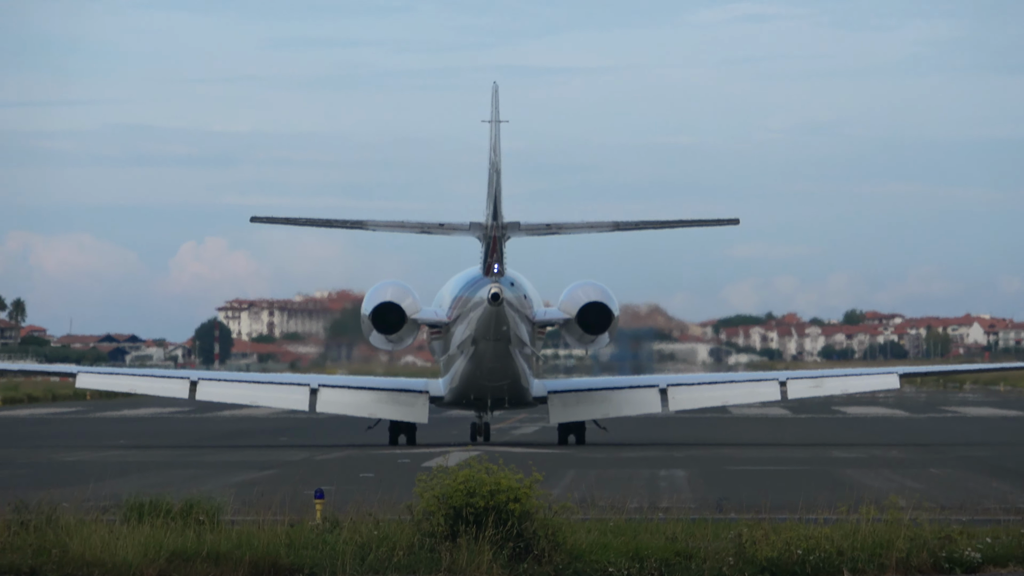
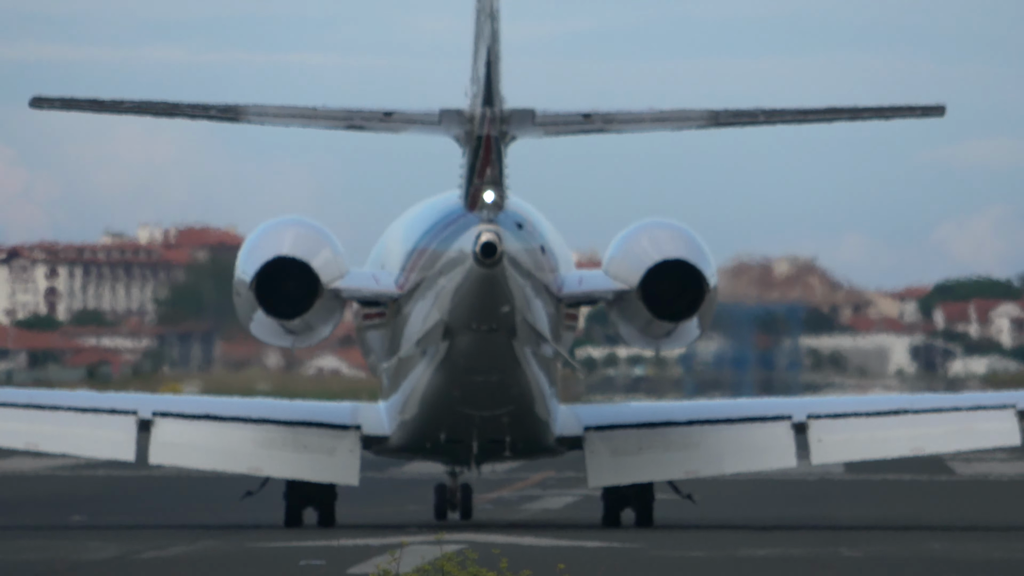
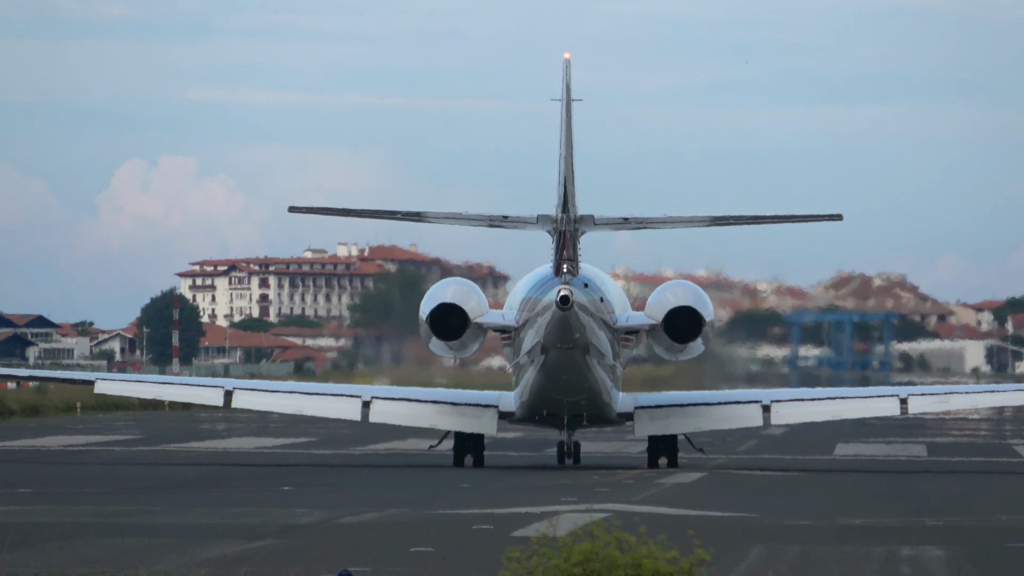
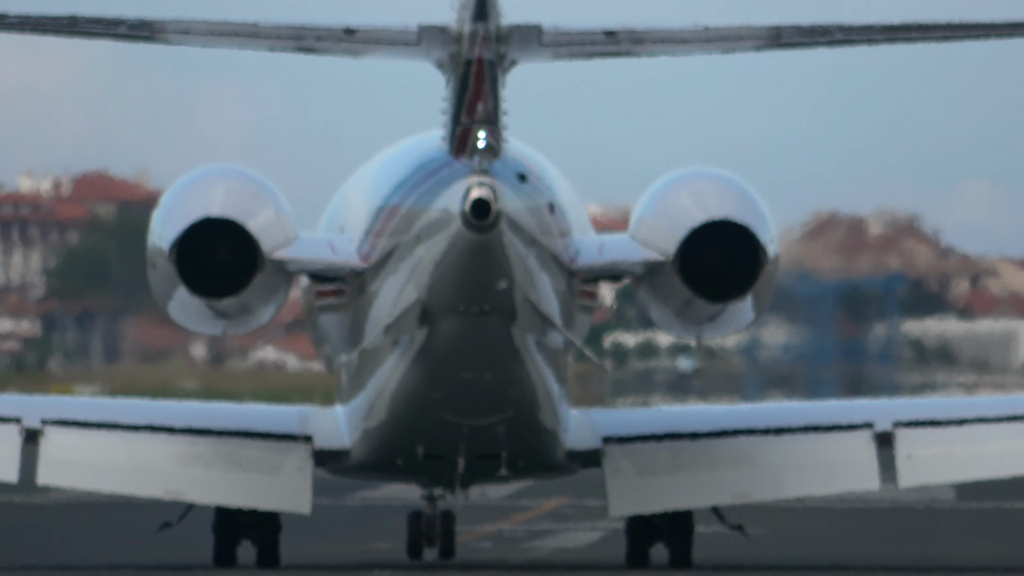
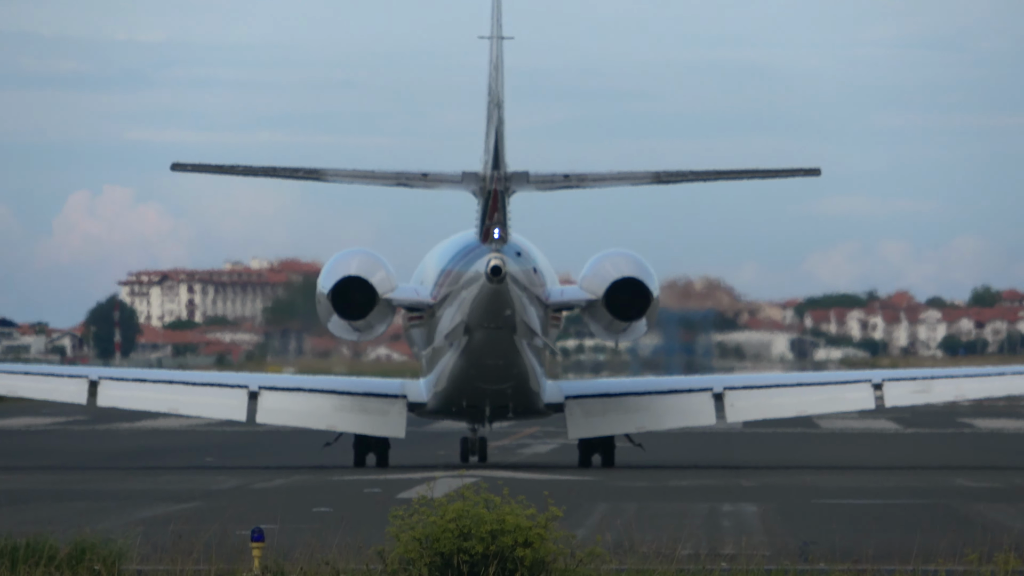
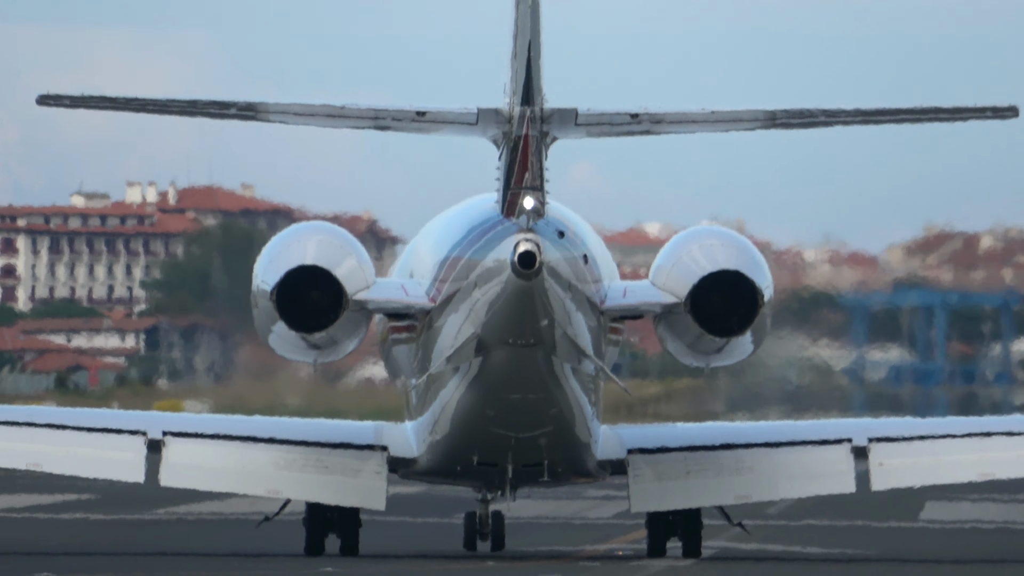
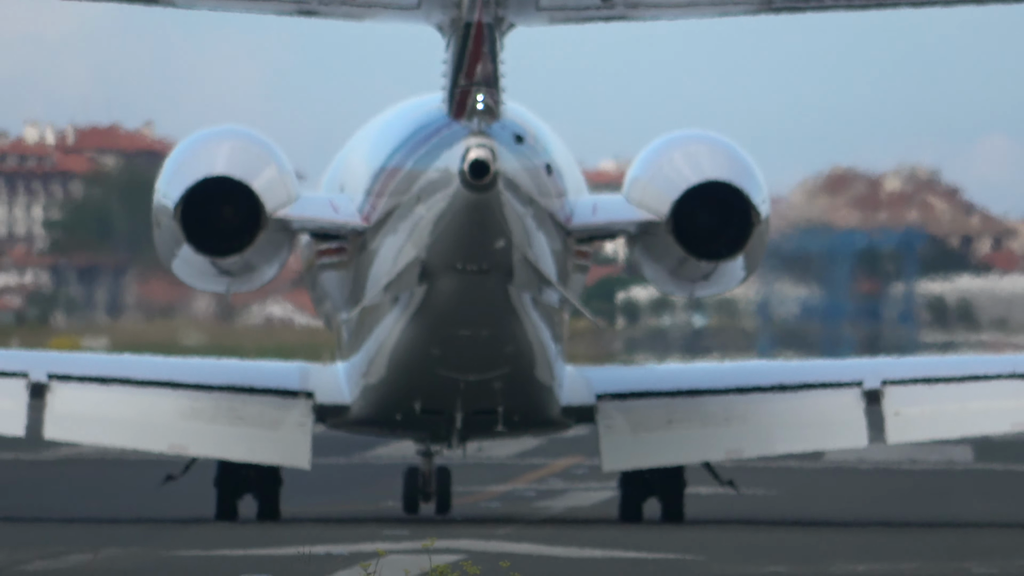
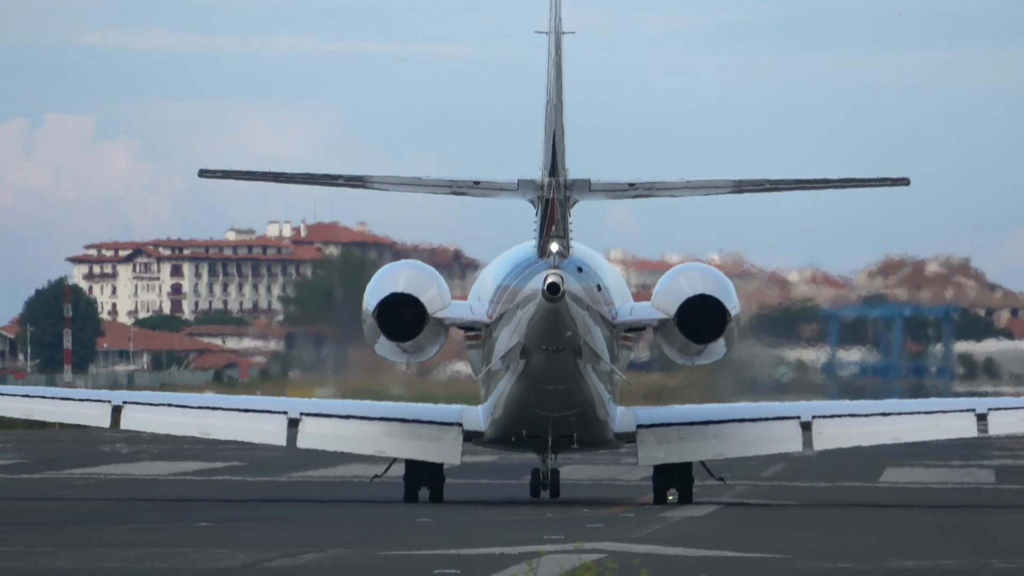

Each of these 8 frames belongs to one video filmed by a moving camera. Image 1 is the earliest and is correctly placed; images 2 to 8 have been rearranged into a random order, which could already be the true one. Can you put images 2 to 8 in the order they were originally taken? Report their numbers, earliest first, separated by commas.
5, 2, 4, 7, 6, 8, 3
